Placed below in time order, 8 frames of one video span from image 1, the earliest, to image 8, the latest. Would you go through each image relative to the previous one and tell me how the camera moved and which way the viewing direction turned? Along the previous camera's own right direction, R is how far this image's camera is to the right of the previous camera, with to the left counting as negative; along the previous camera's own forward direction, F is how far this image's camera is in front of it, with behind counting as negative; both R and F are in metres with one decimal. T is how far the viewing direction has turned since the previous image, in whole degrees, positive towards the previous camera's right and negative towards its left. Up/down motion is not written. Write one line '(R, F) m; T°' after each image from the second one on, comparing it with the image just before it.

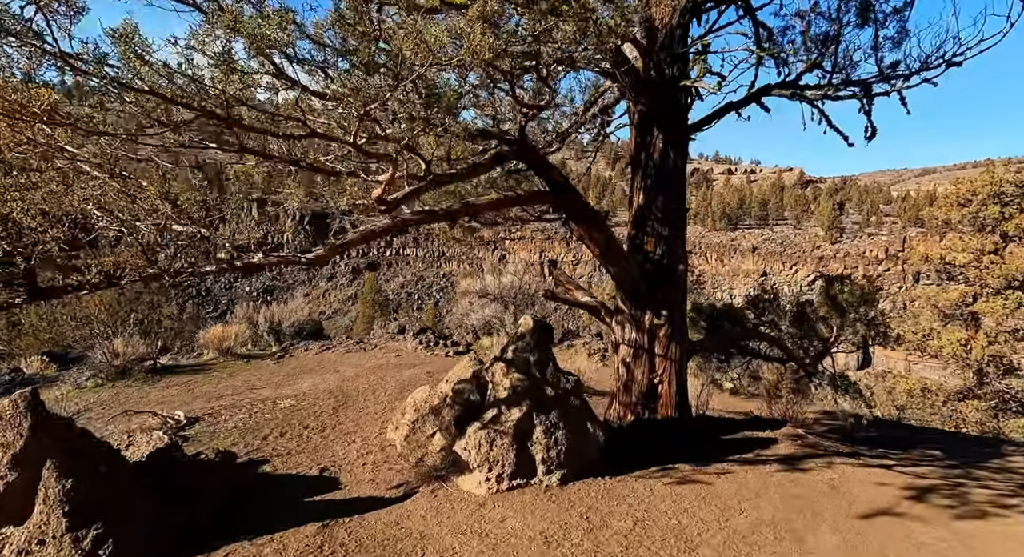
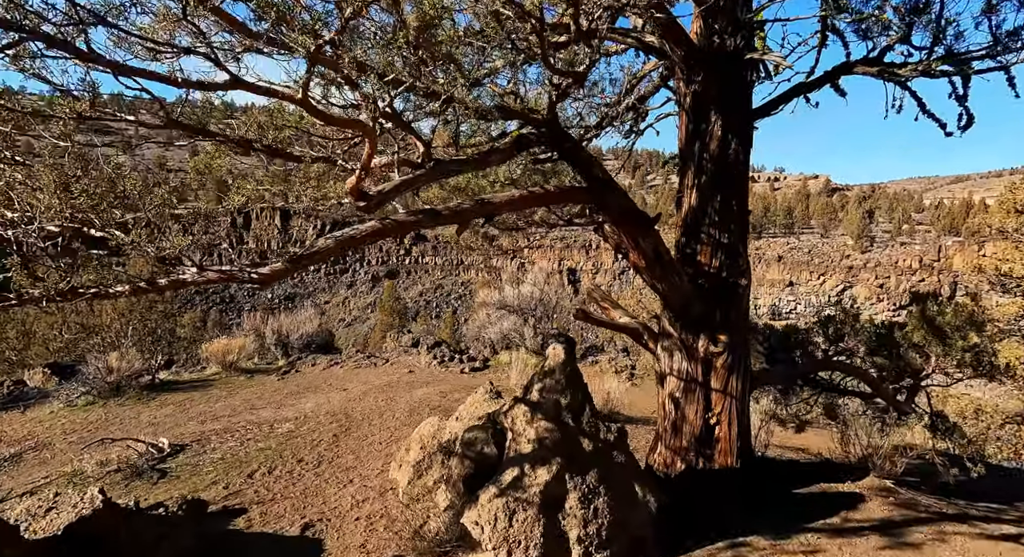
(-0.1, +0.7) m; -1°
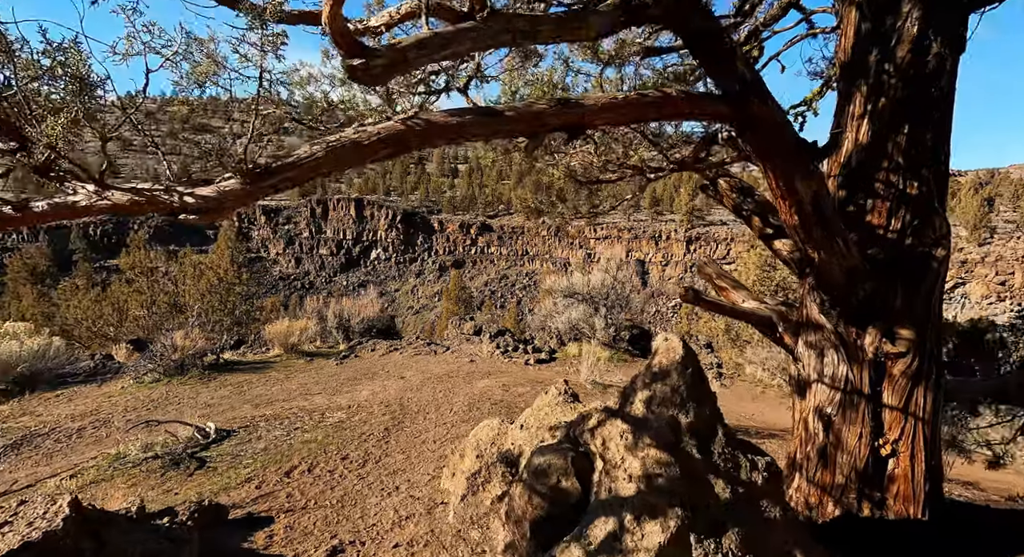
(-0.1, +0.8) m; -6°
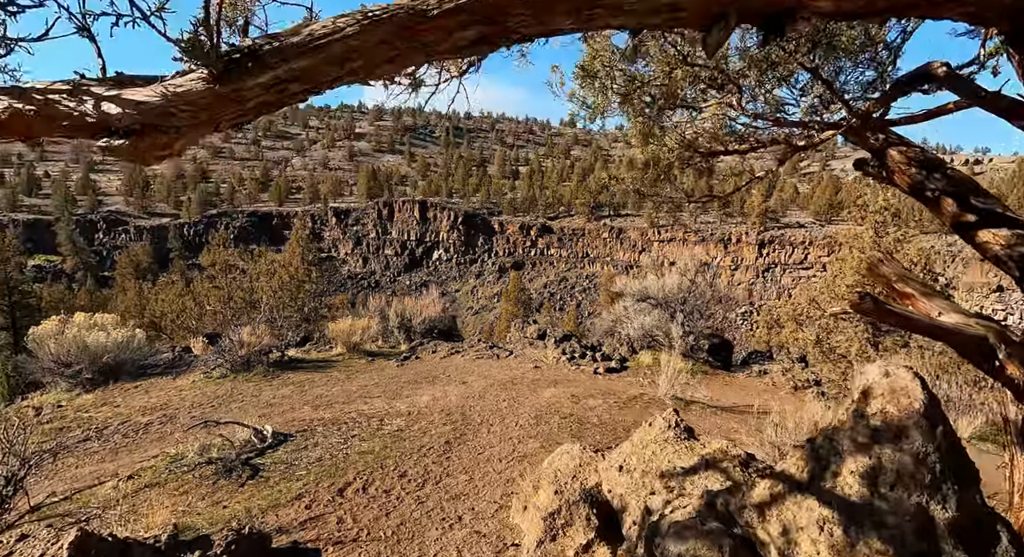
(-0.2, +0.6) m; -6°
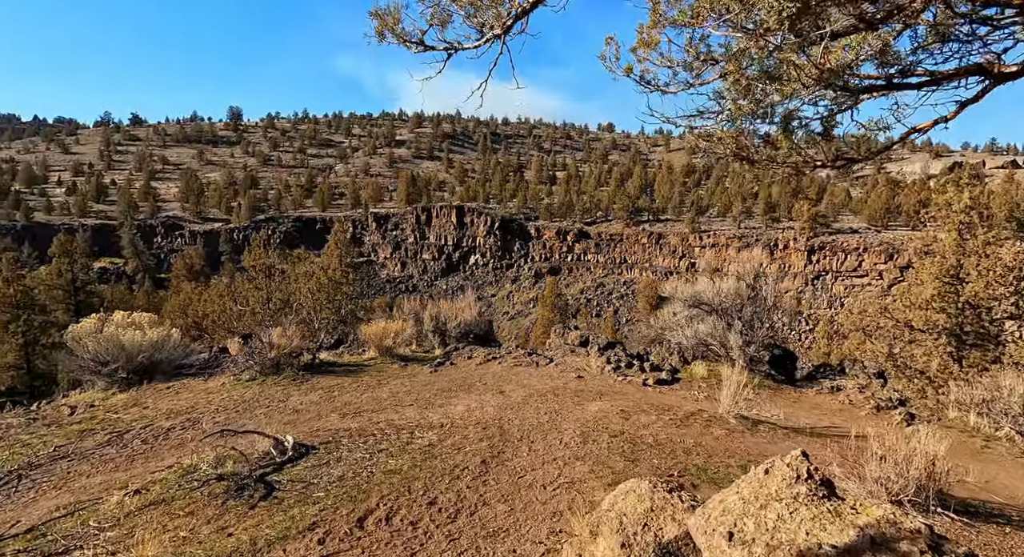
(-0.1, +0.6) m; -3°
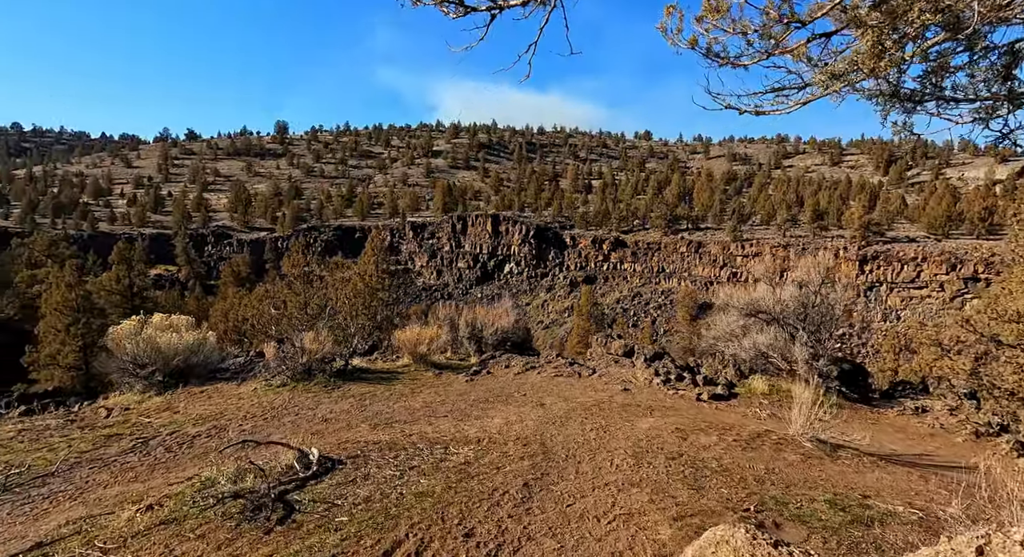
(-0.1, +0.5) m; -3°
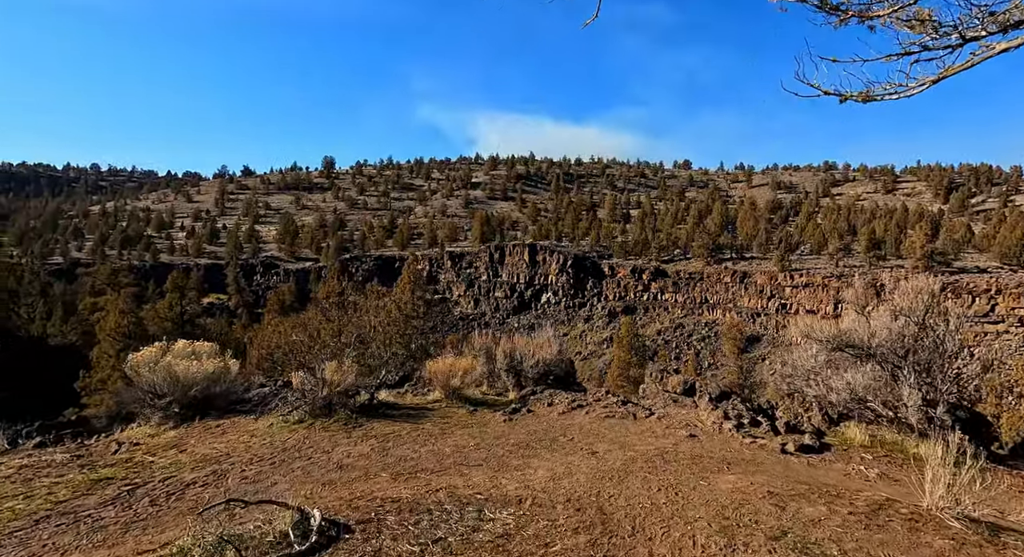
(-0.1, +1.0) m; -4°
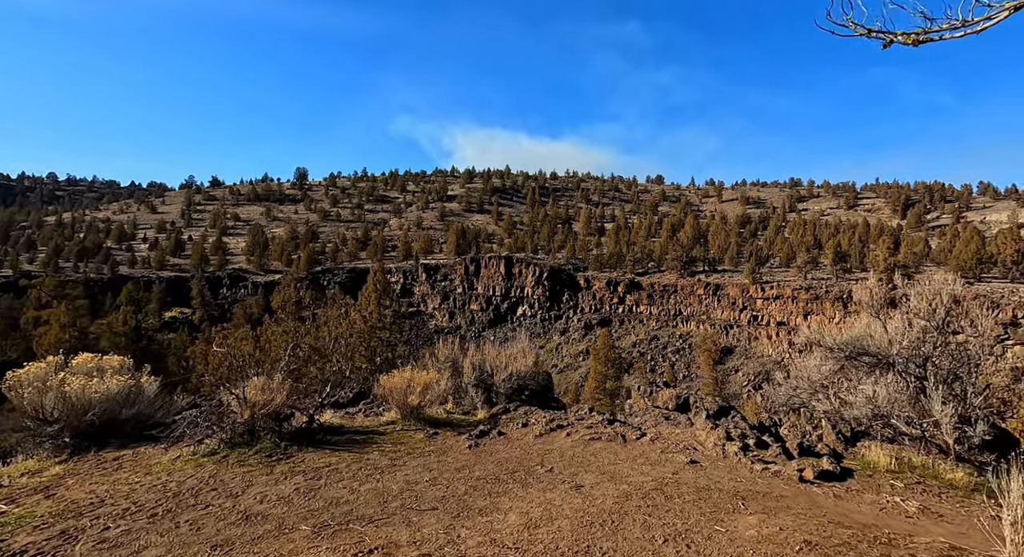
(+0.1, +1.2) m; +2°
